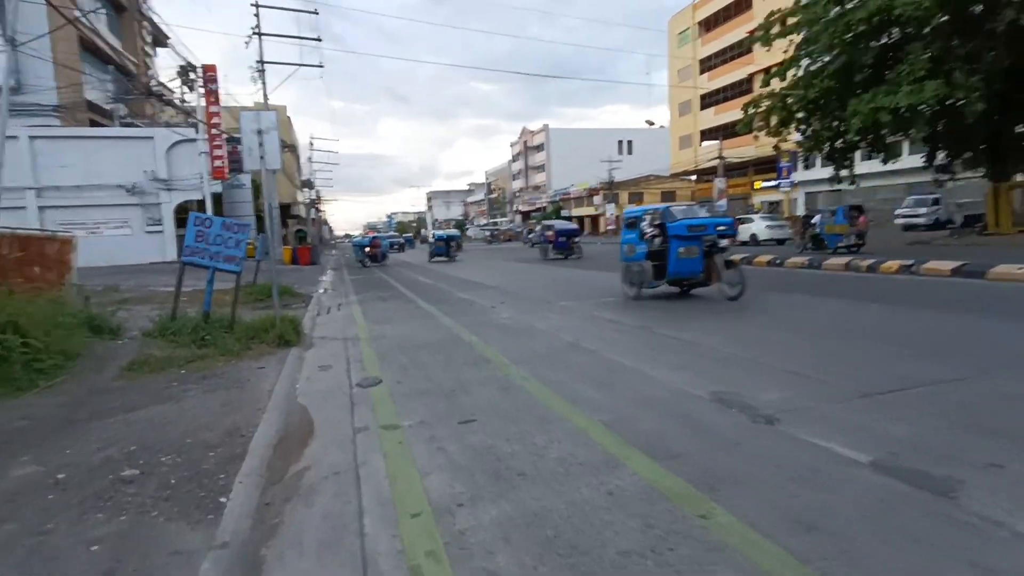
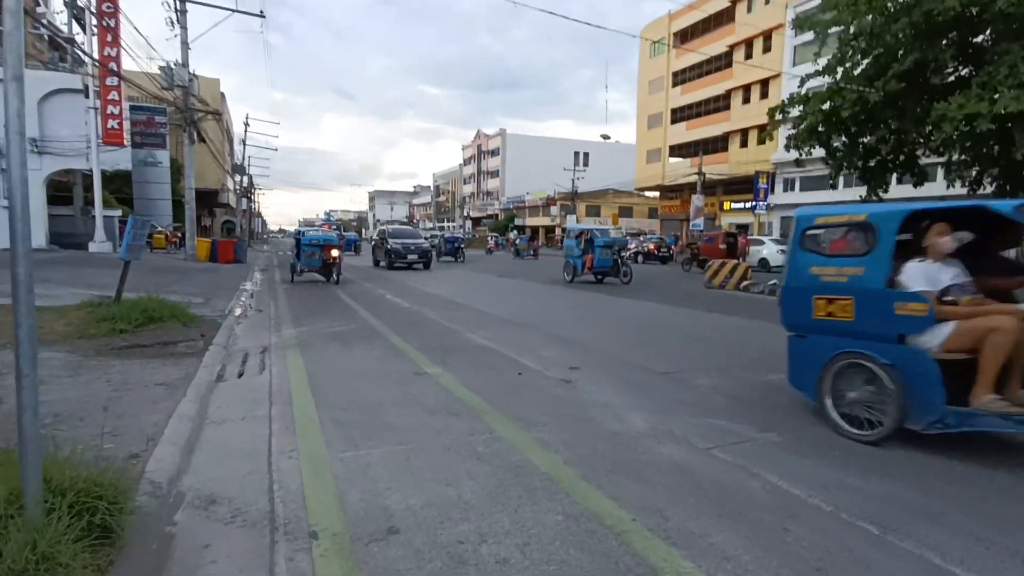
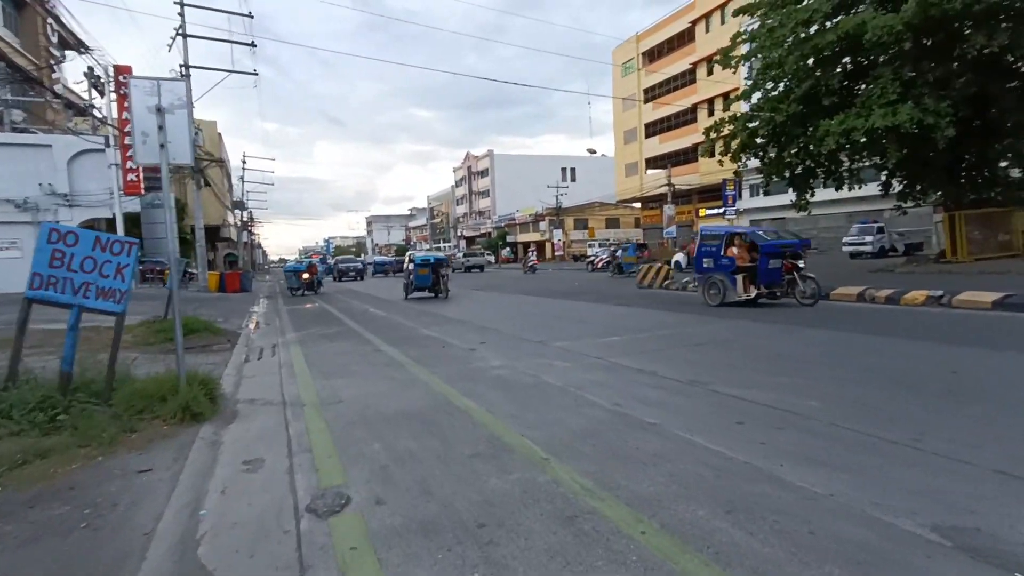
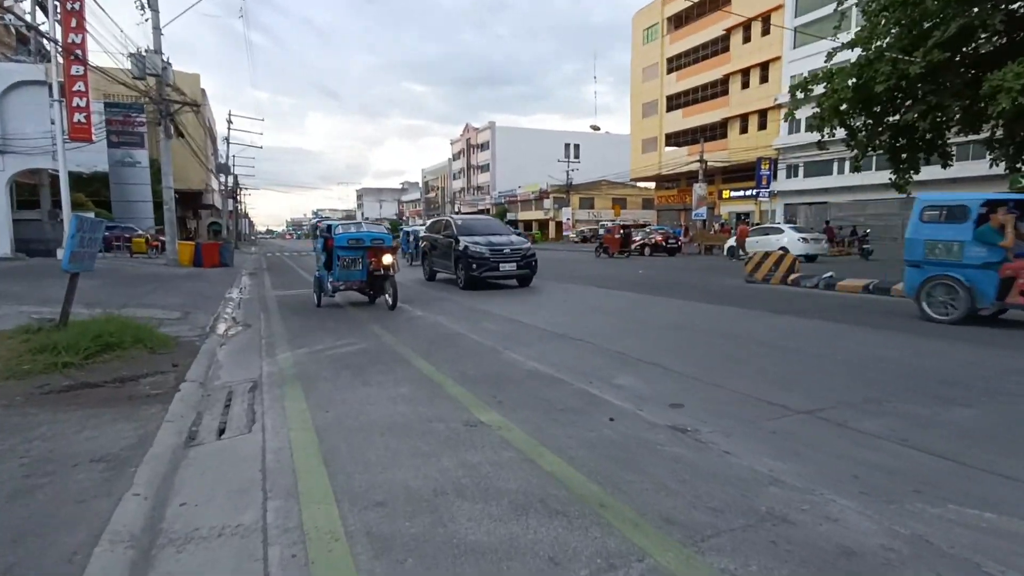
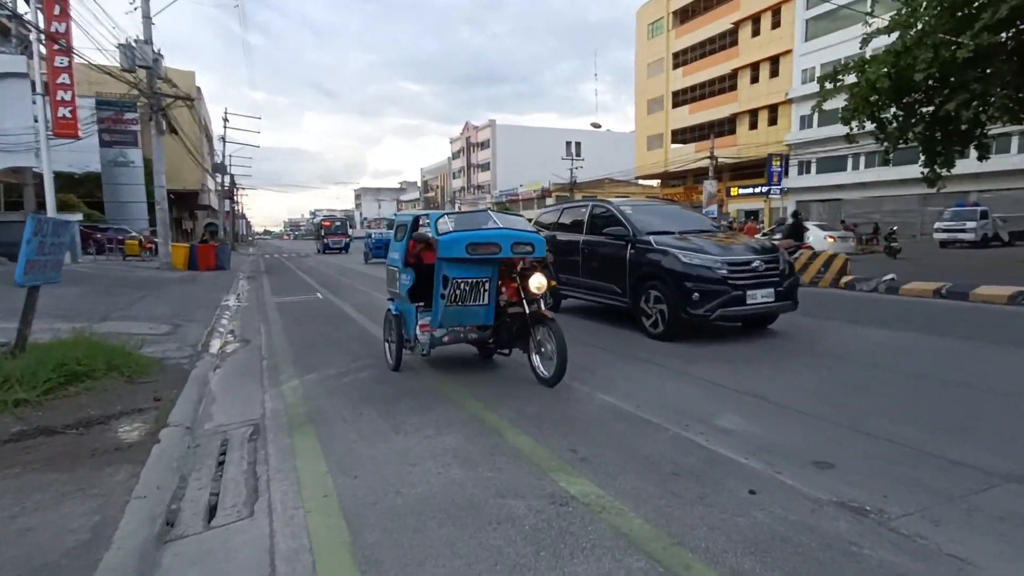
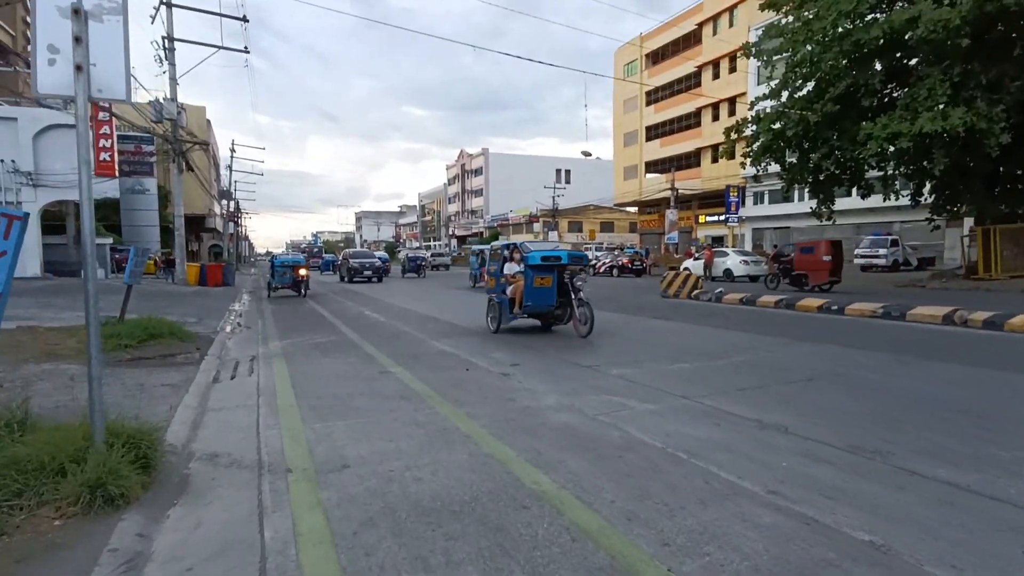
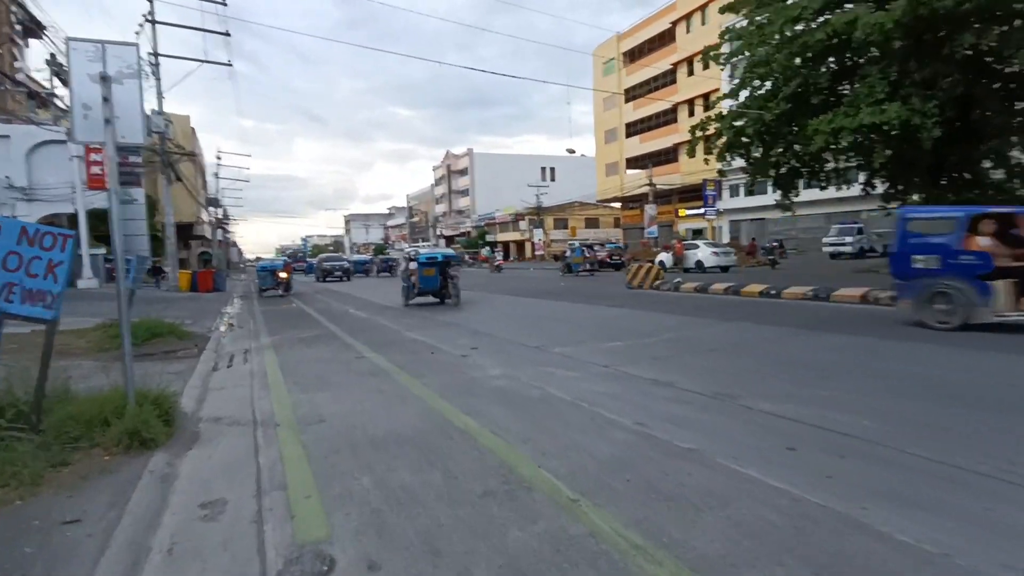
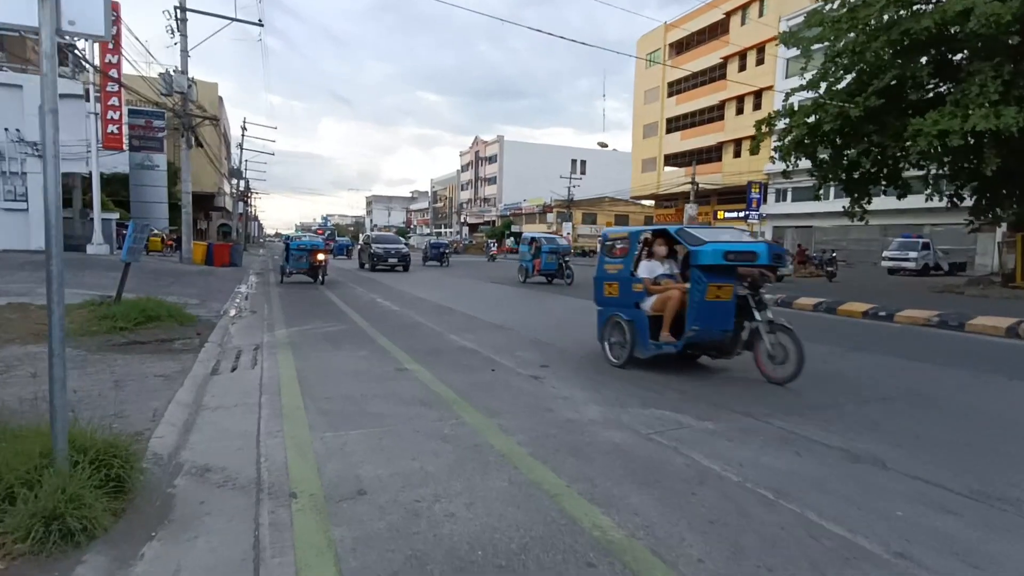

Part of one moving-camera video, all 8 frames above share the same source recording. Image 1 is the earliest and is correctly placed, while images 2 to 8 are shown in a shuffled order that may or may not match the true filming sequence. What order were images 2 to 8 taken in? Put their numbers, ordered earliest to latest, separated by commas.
3, 7, 6, 8, 2, 4, 5
